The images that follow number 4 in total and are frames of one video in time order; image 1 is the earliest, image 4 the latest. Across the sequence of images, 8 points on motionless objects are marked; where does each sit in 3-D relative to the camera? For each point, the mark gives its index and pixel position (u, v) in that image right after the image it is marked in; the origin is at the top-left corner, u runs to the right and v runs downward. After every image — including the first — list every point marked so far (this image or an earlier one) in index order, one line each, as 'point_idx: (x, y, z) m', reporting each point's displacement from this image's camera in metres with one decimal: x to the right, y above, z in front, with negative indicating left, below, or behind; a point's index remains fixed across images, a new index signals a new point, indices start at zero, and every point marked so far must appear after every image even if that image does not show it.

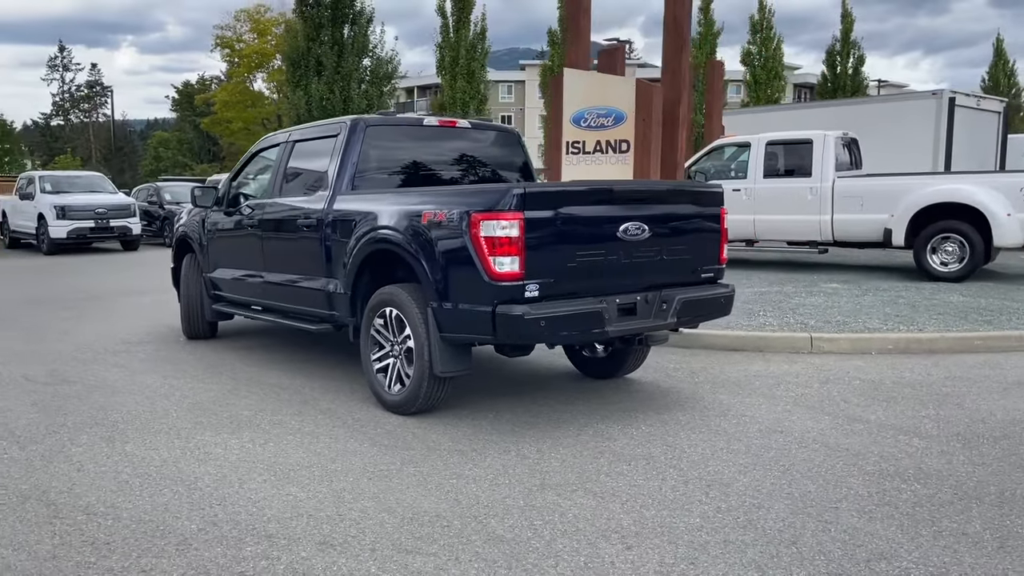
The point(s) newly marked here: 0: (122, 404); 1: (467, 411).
0: (-2.9, -0.9, +6.4) m
1: (-0.3, -0.9, +6.0) m
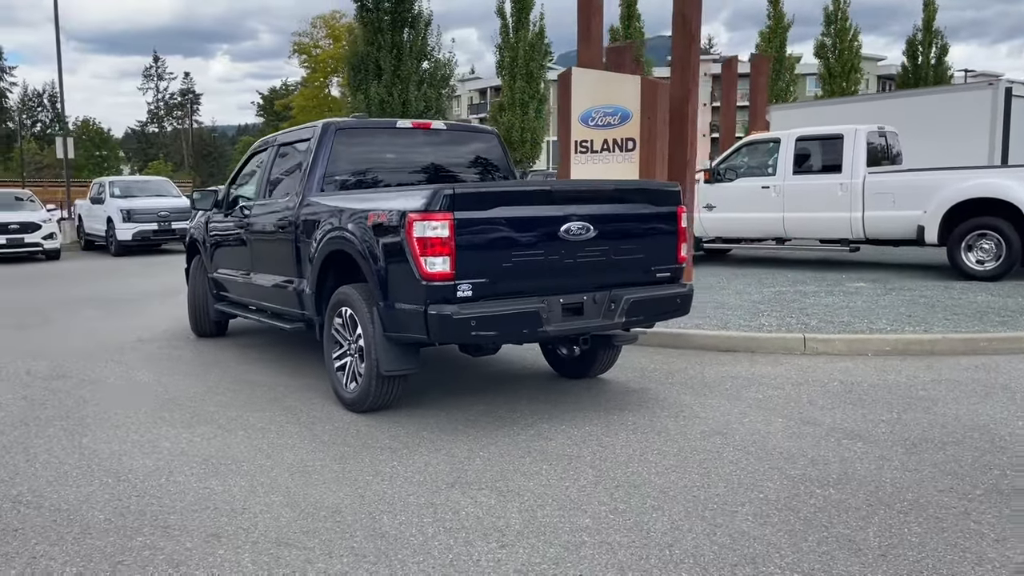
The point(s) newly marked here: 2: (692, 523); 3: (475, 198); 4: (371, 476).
0: (-3.2, -0.9, +6.7) m
1: (-0.7, -0.9, +6.1) m
2: (+0.8, -1.1, +3.9) m
3: (-0.2, +0.5, +5.2) m
4: (-0.8, -1.0, +4.7) m
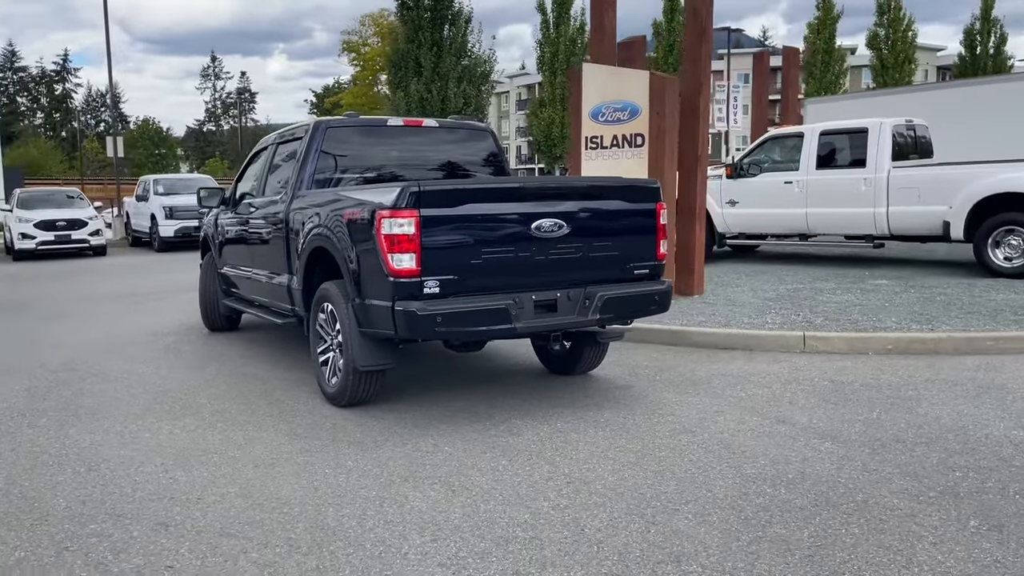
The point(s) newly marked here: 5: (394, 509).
0: (-3.3, -0.8, +6.9) m
1: (-0.8, -0.9, +6.2) m
2: (+0.5, -1.1, +3.9) m
3: (-0.4, +0.6, +5.2) m
4: (-1.0, -1.0, +4.8) m
5: (-0.6, -1.1, +4.1) m
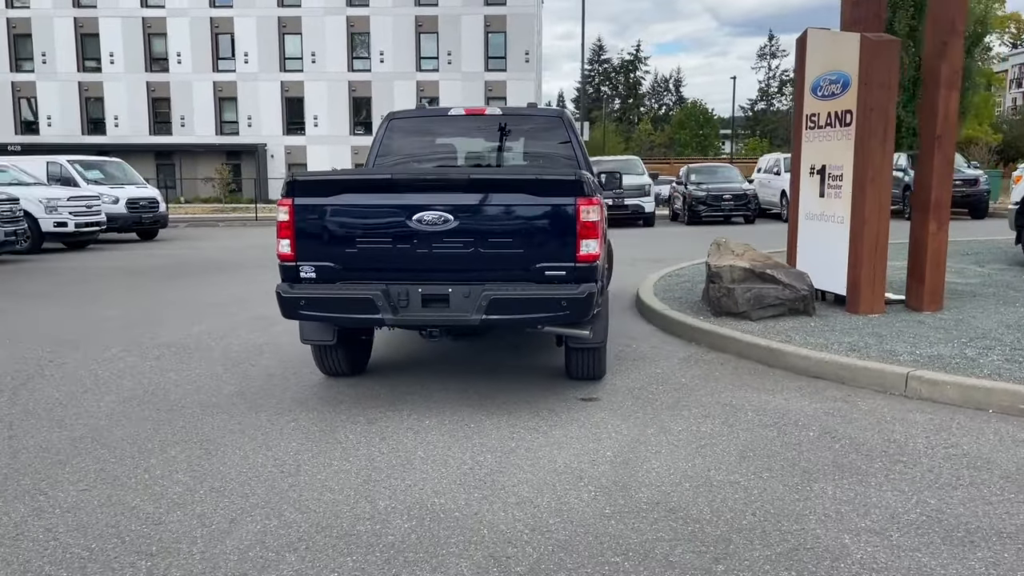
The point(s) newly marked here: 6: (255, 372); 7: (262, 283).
0: (-2.8, -0.5, +8.6) m
1: (-1.1, -0.7, +6.6) m
2: (-1.3, -1.0, +3.9) m
3: (-1.3, +0.7, +5.5) m
4: (-2.1, -0.9, +5.5) m
5: (-2.1, -1.0, +4.7) m
6: (-2.1, -0.7, +7.0) m
7: (-4.0, +0.1, +13.4) m
